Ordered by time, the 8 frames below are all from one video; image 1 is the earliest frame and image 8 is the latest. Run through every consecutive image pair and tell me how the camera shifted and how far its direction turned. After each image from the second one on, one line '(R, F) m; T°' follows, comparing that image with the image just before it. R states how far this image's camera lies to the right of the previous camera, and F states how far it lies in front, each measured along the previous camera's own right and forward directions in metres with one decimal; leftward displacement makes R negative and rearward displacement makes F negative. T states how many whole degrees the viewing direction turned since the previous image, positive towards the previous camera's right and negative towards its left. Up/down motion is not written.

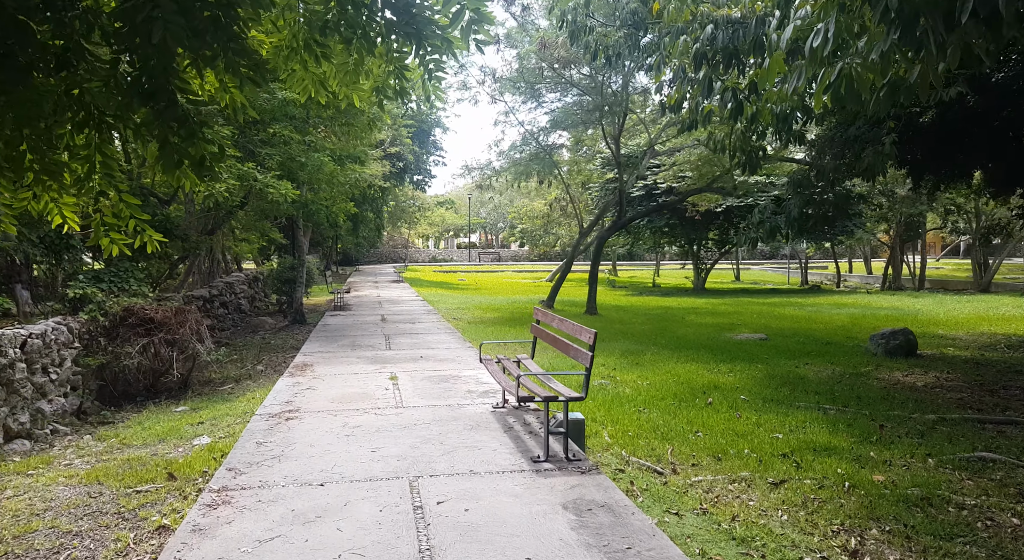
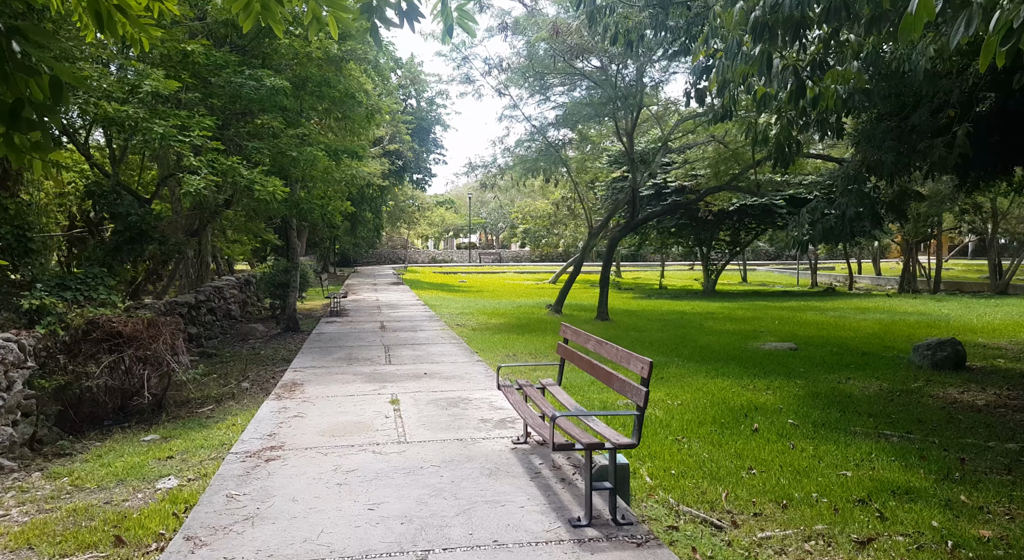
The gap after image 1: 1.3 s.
(-0.2, +0.9) m; 0°
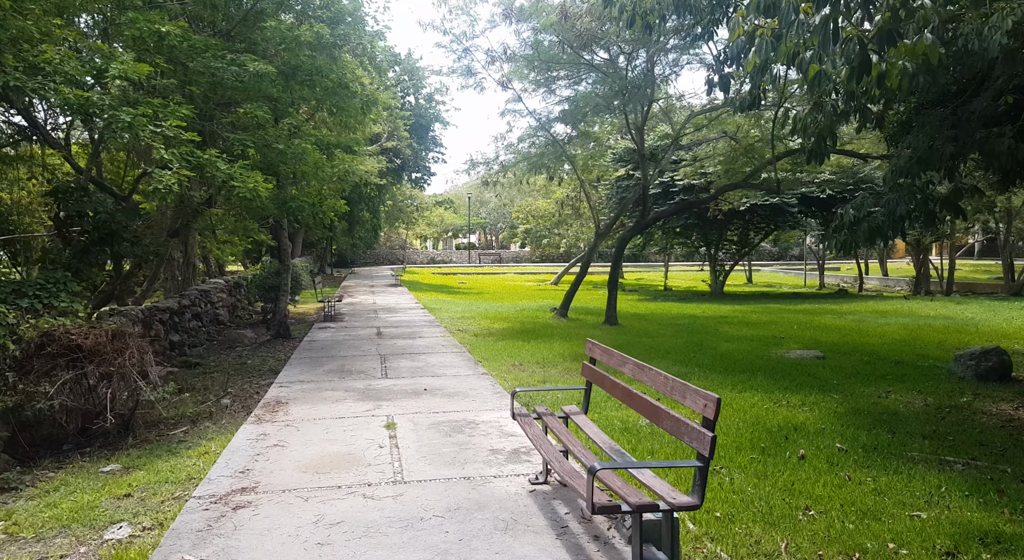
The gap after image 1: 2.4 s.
(-0.1, +0.8) m; 0°
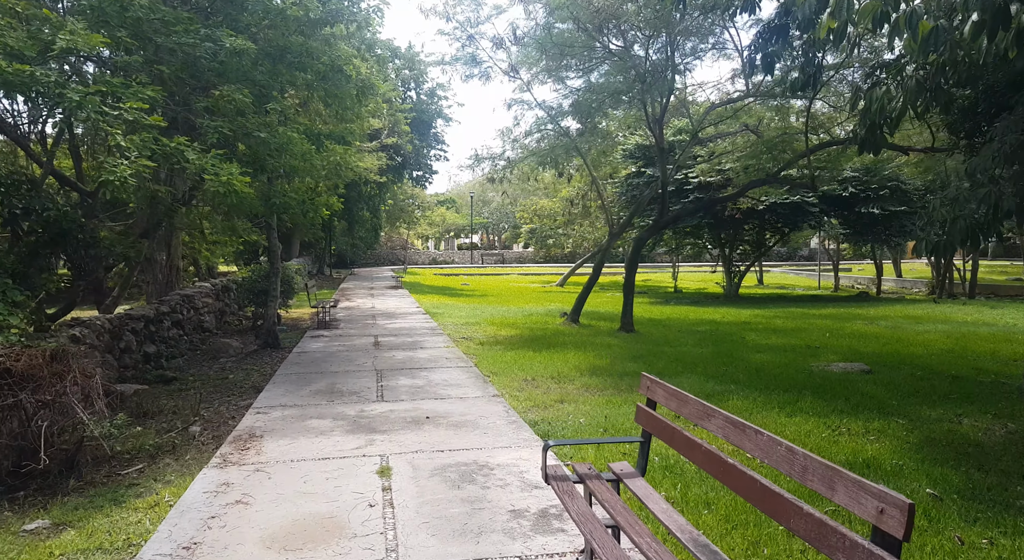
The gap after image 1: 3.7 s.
(-0.1, +1.0) m; 0°
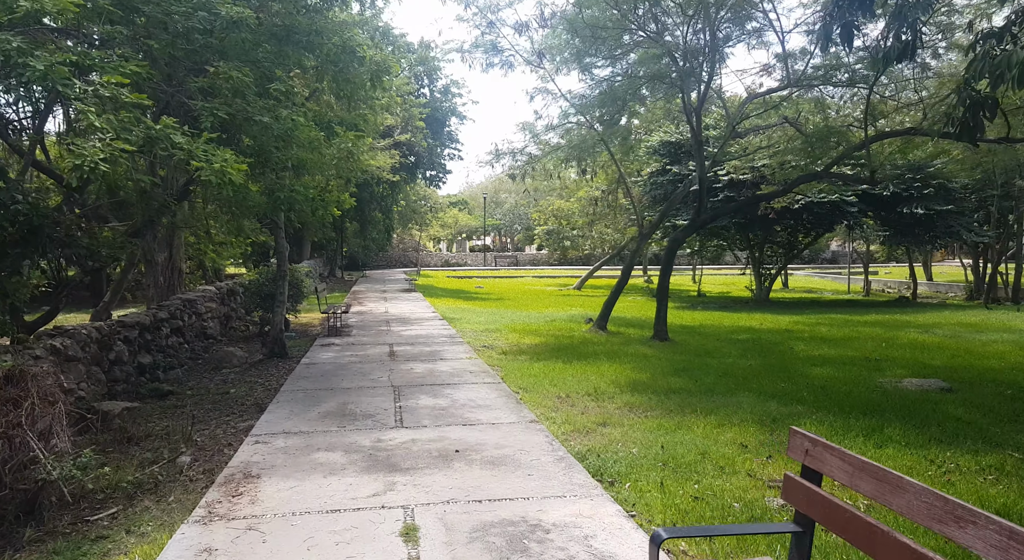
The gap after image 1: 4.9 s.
(-0.3, +0.9) m; -1°
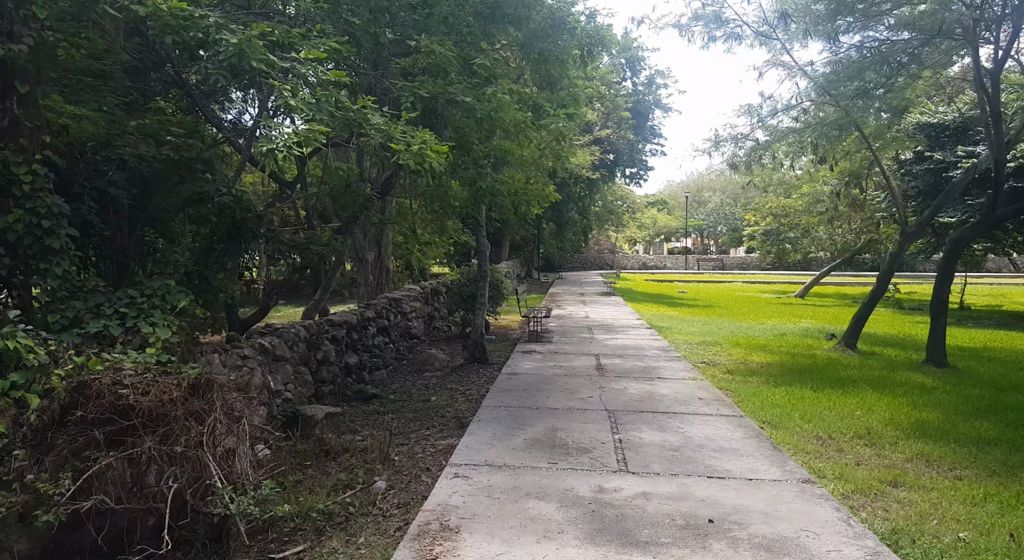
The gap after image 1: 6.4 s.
(-0.4, +1.2) m; -16°
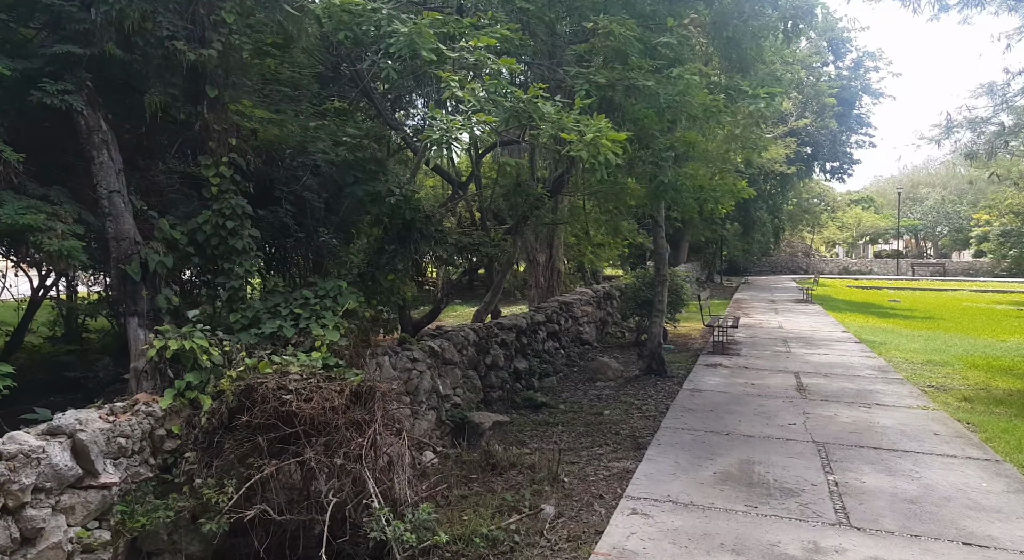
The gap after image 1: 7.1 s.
(-0.1, +0.5) m; -15°
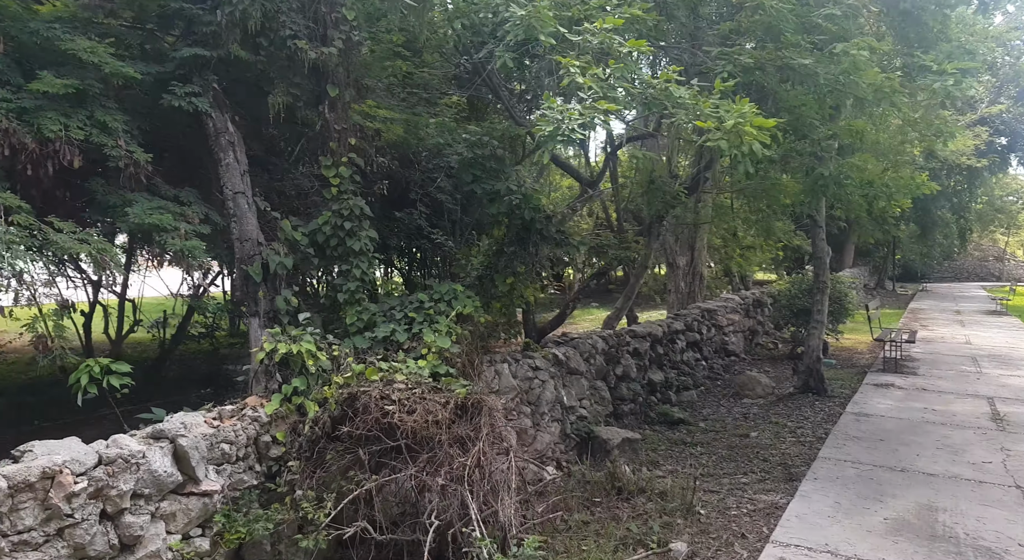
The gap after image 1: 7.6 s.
(+0.1, +0.4) m; -12°
